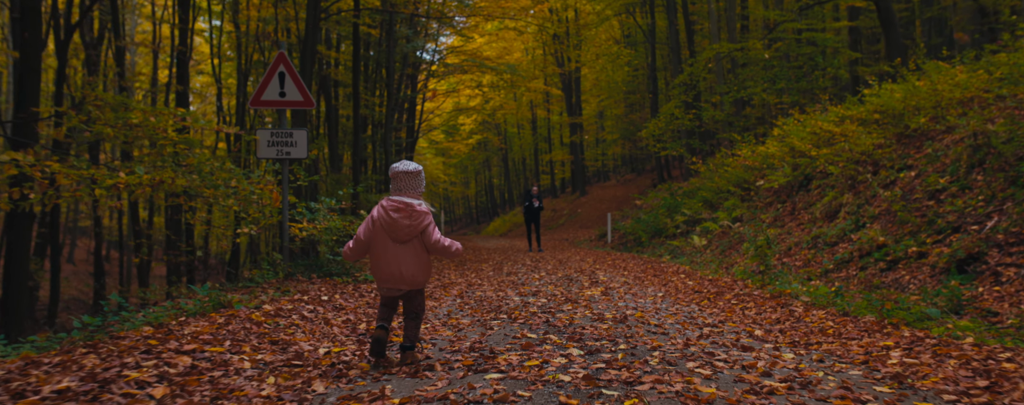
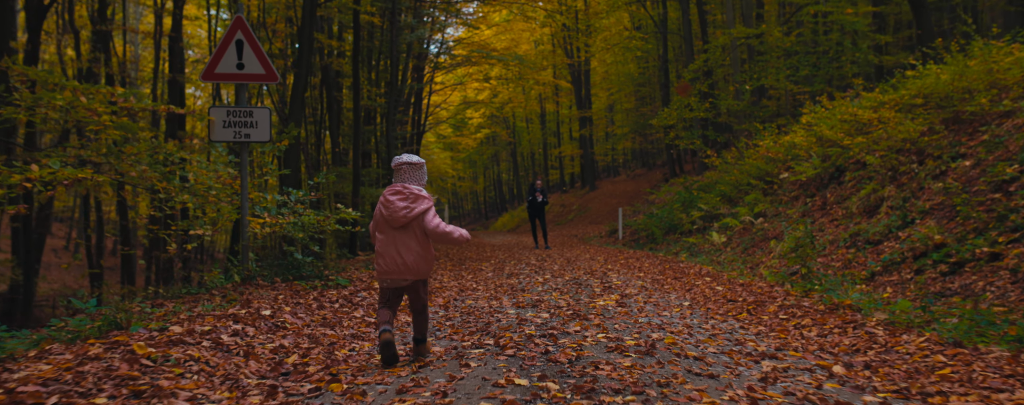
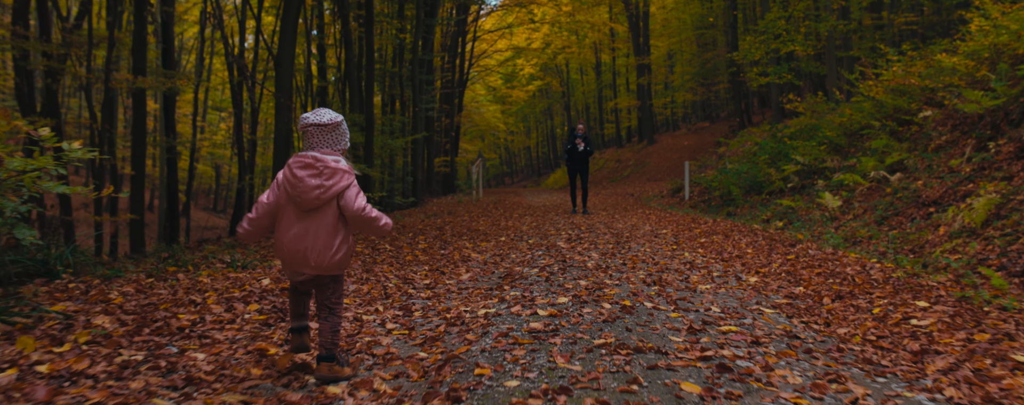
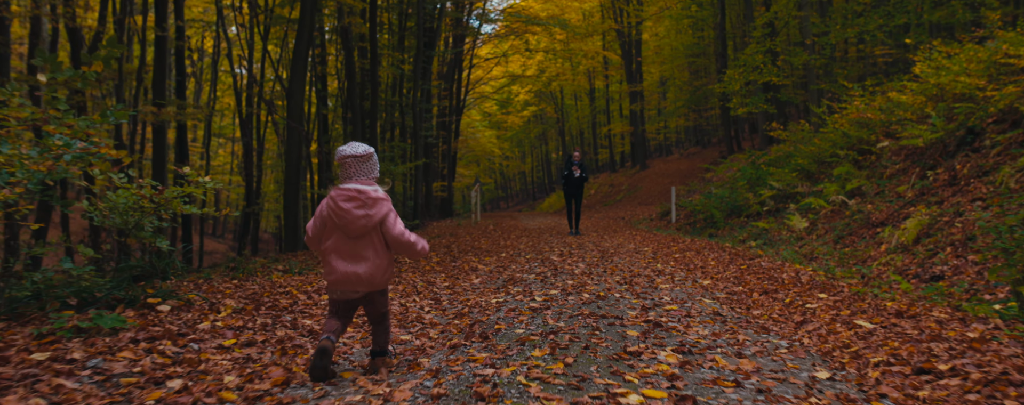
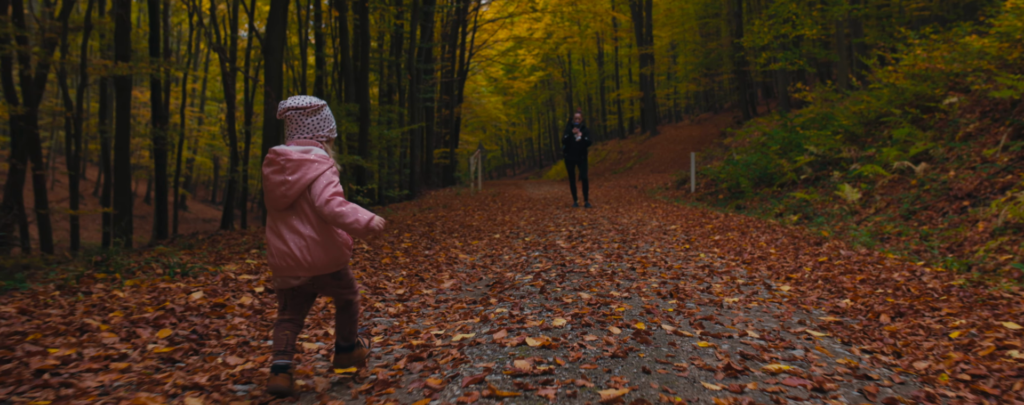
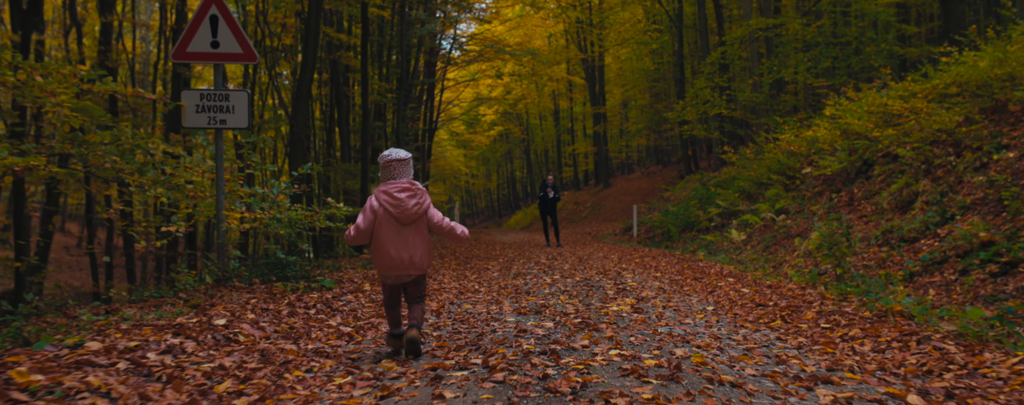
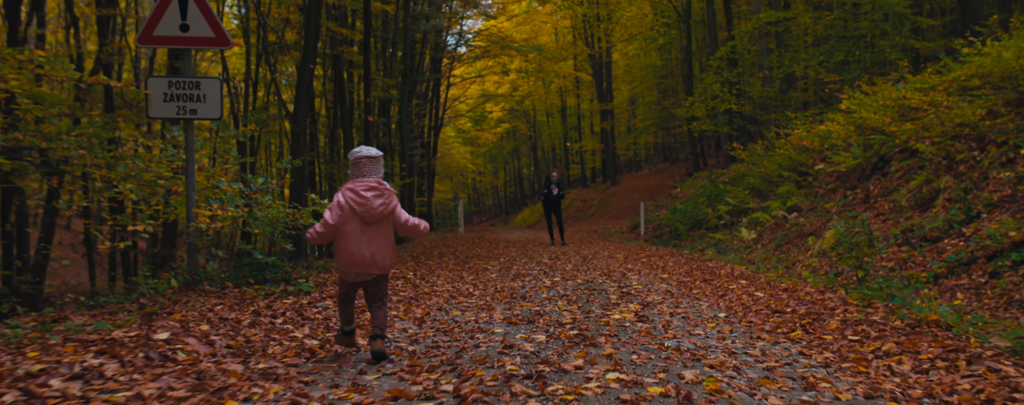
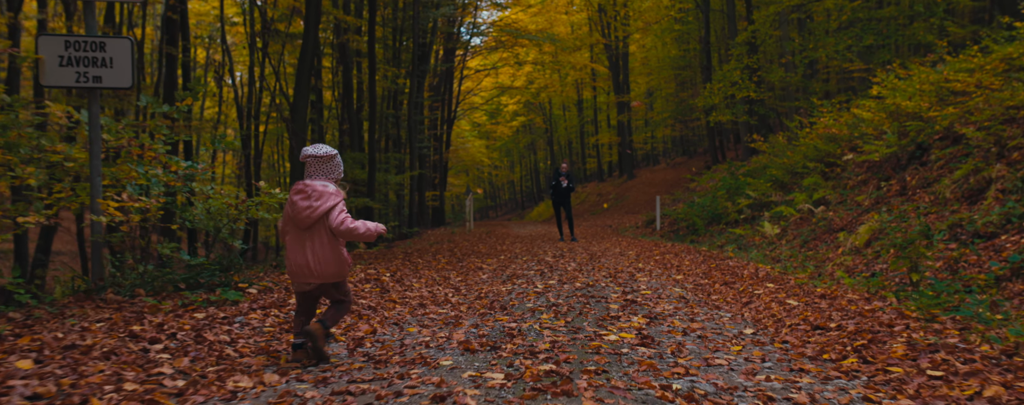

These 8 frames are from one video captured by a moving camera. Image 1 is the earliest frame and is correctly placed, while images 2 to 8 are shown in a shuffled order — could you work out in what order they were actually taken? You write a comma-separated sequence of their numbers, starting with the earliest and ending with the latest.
2, 6, 7, 8, 4, 3, 5
